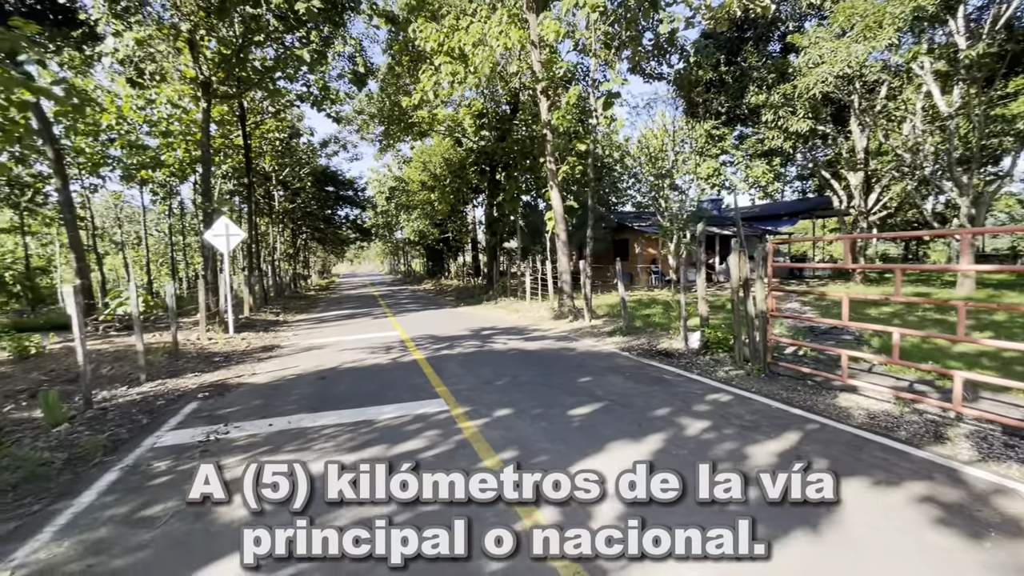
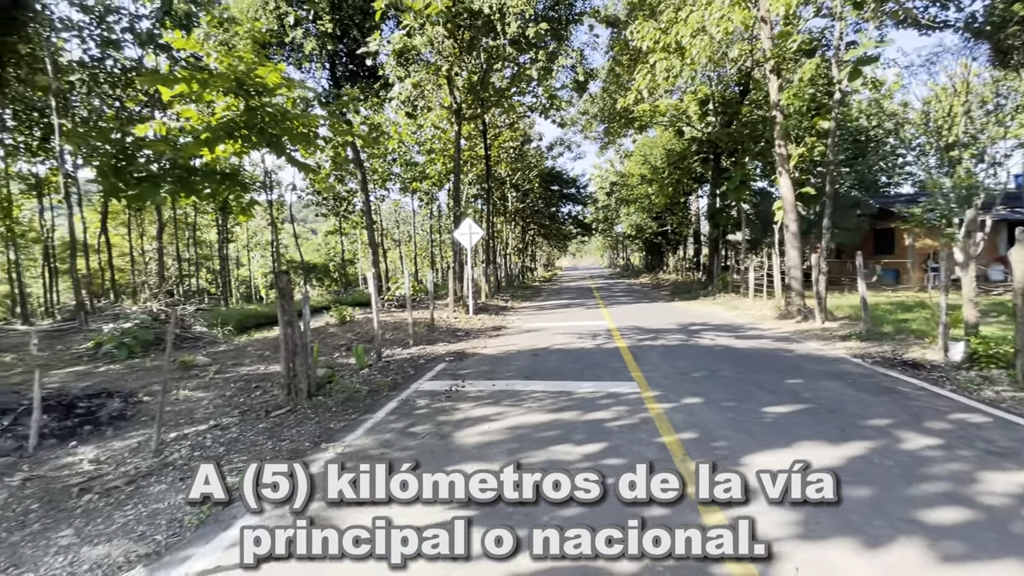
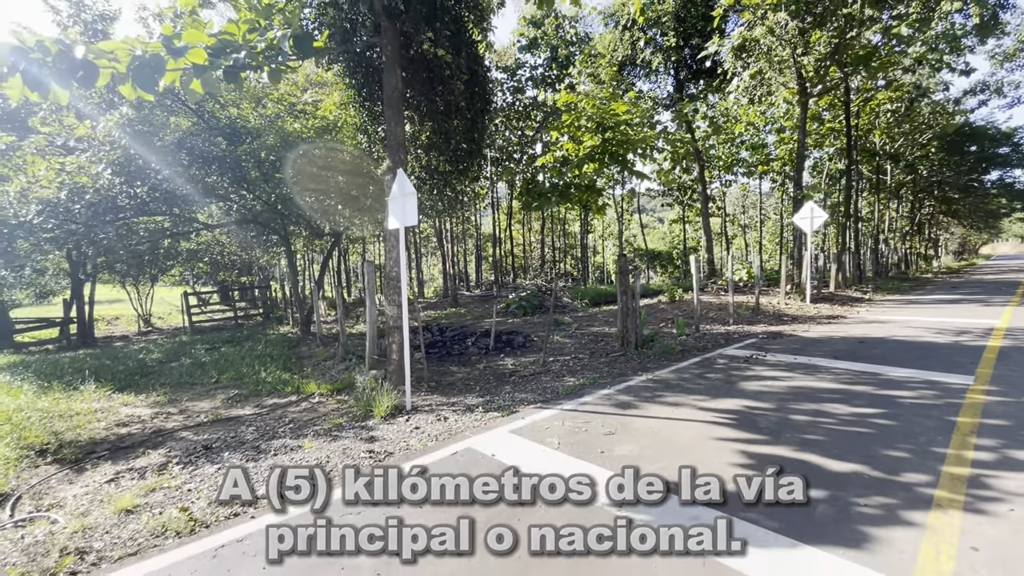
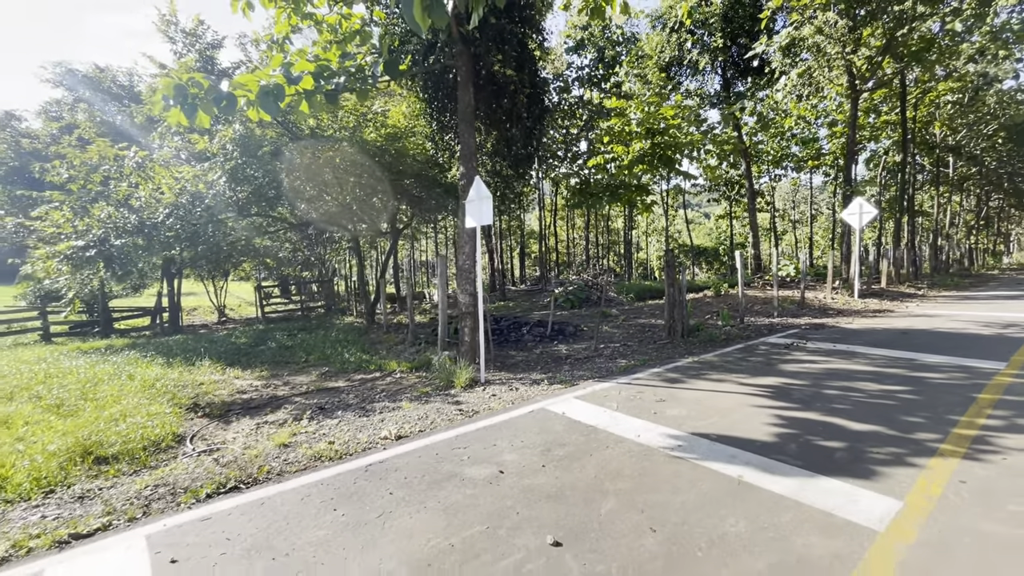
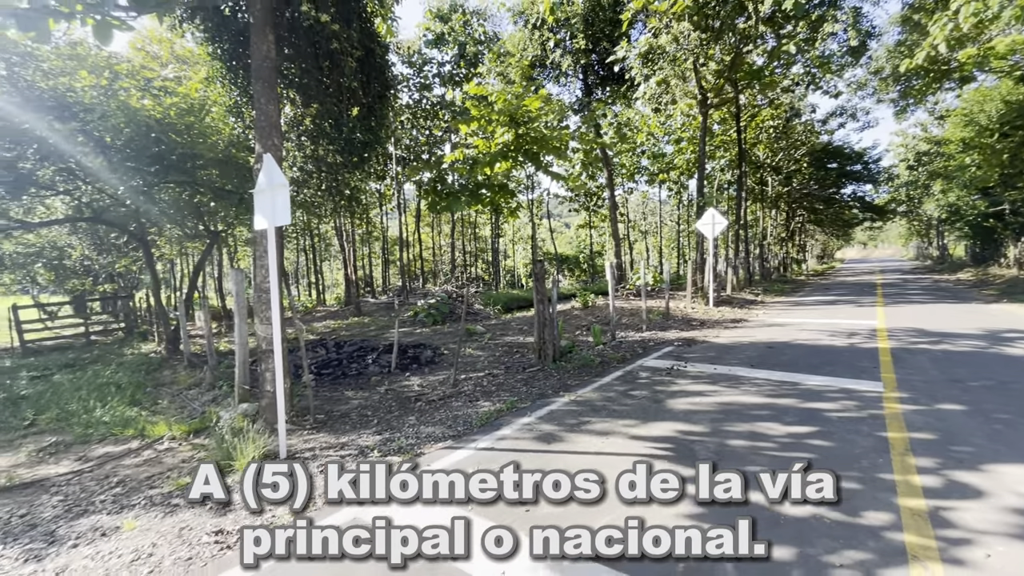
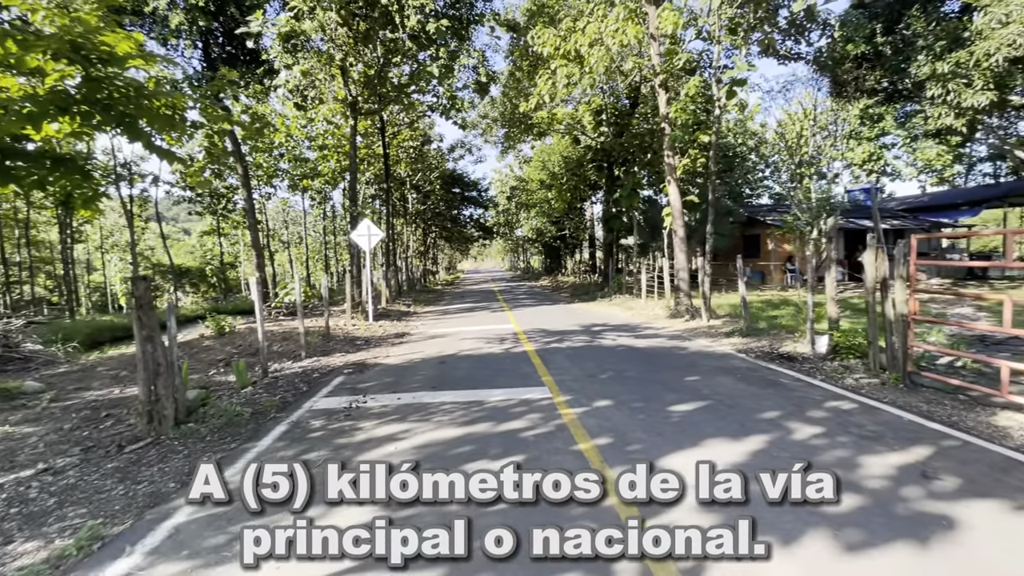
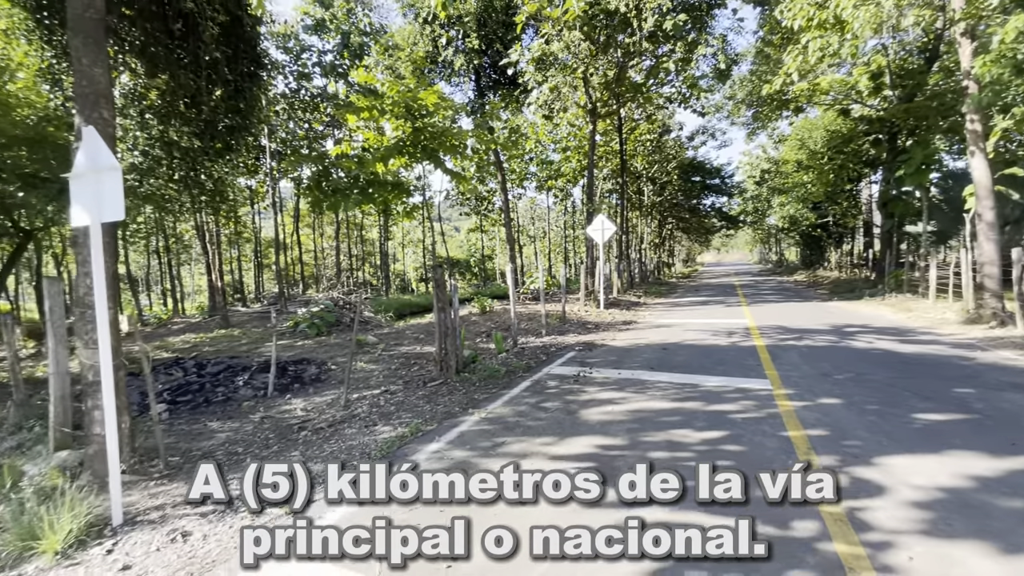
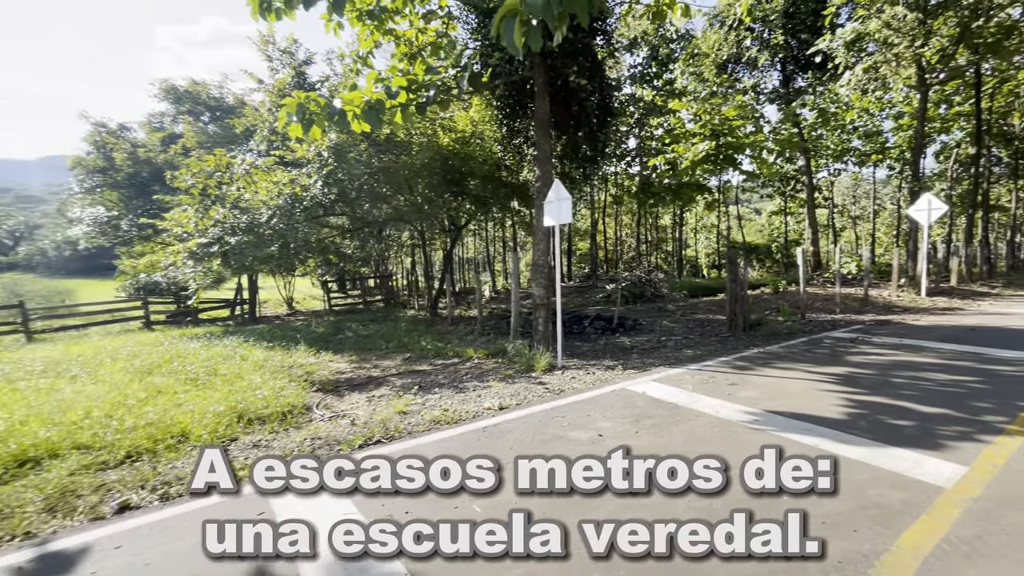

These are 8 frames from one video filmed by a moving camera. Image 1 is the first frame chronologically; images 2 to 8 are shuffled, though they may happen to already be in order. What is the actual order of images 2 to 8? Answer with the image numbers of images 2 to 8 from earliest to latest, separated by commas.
6, 2, 7, 5, 3, 4, 8
